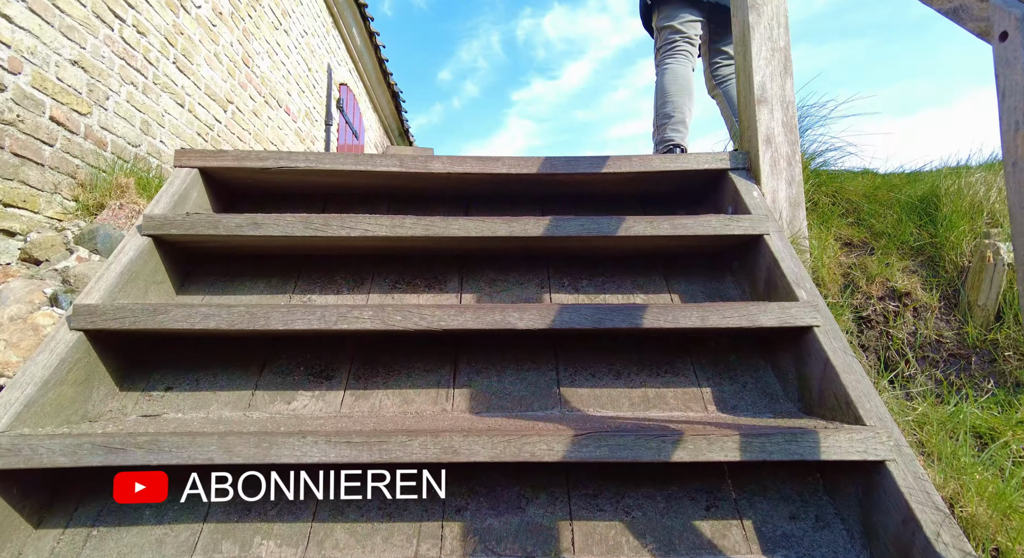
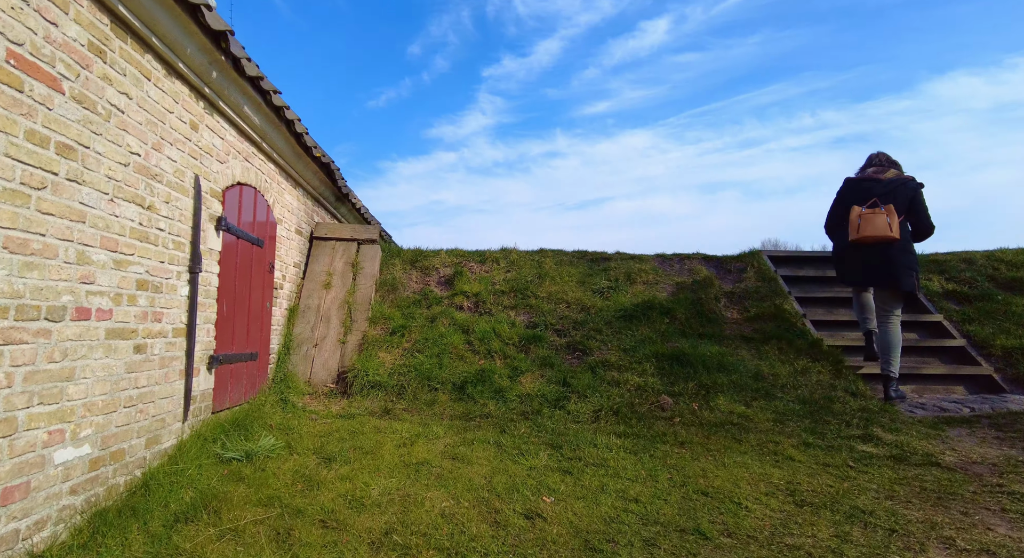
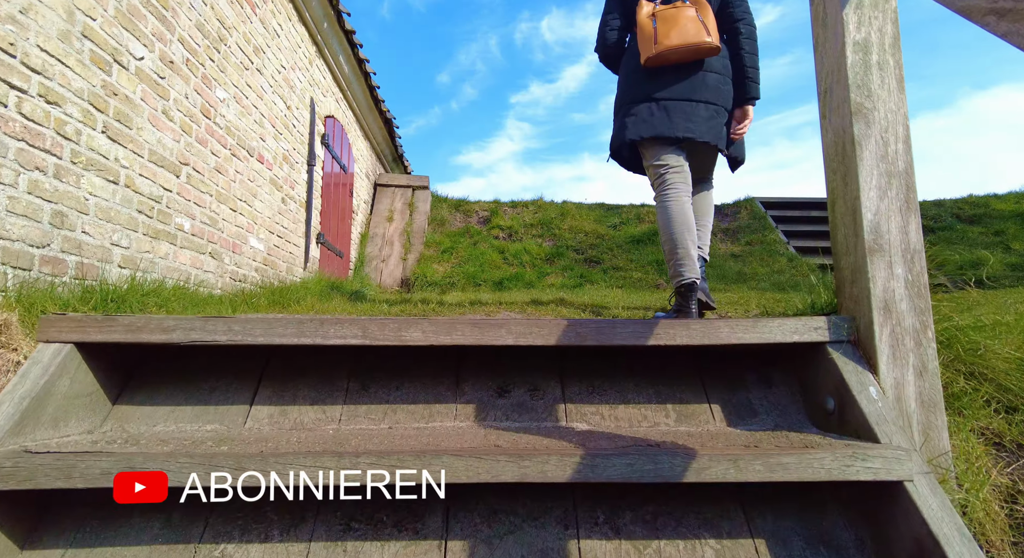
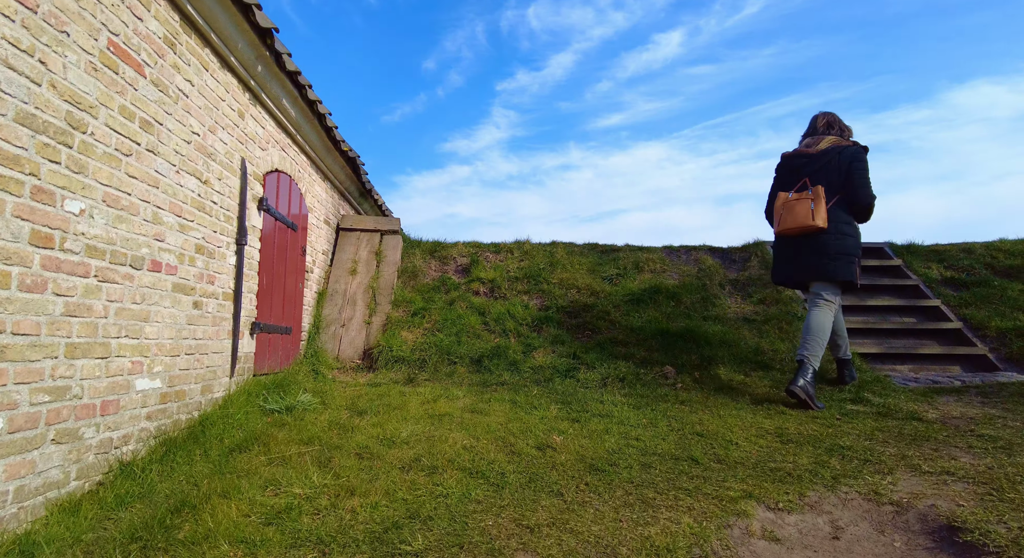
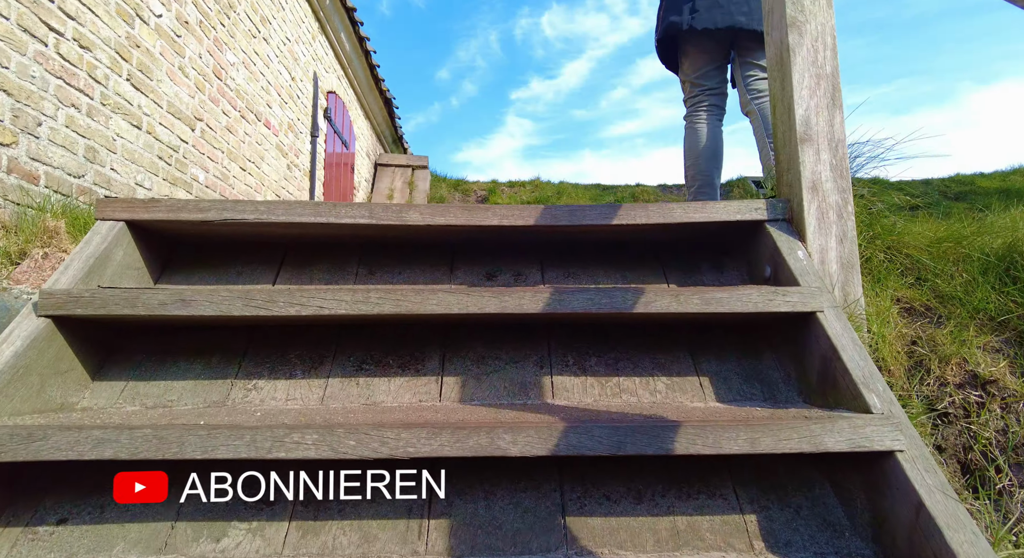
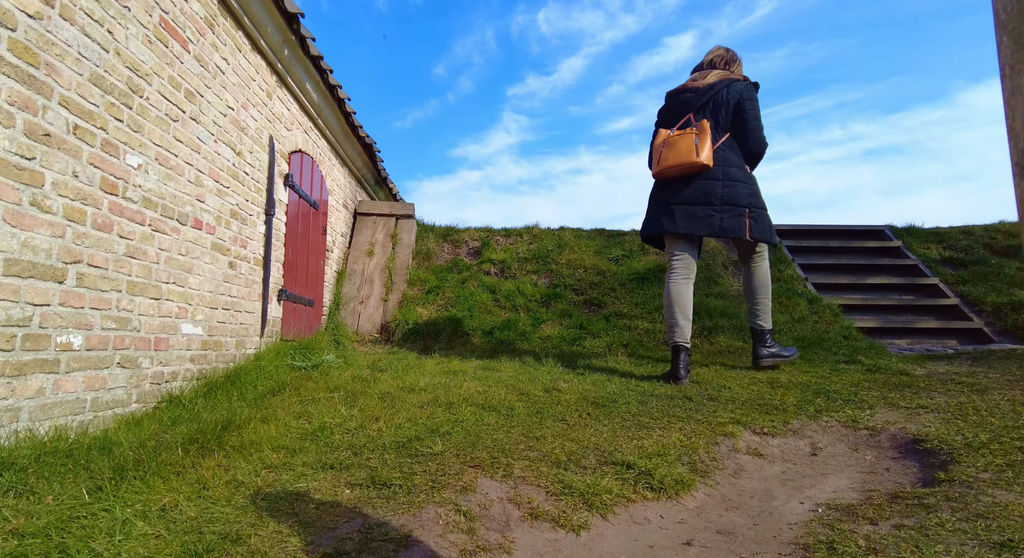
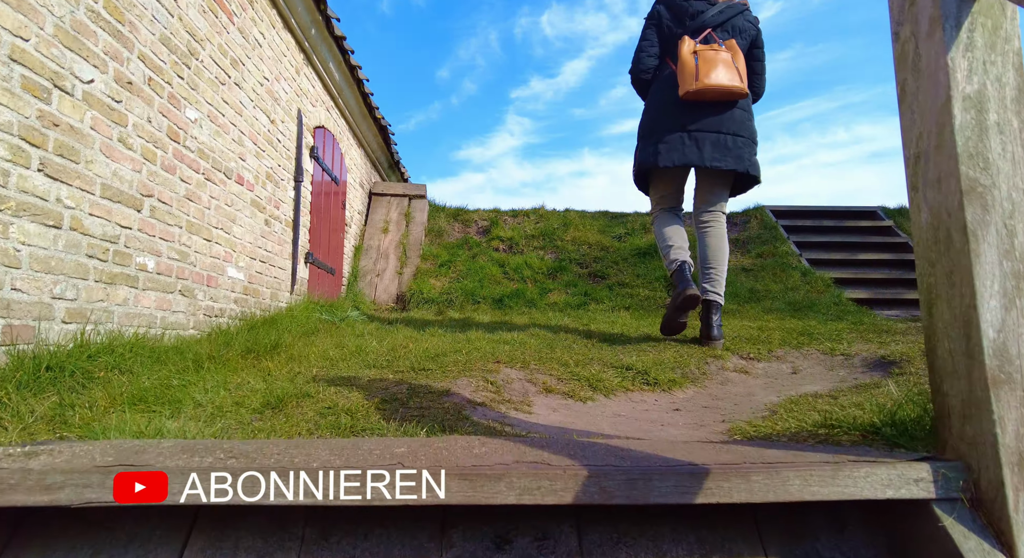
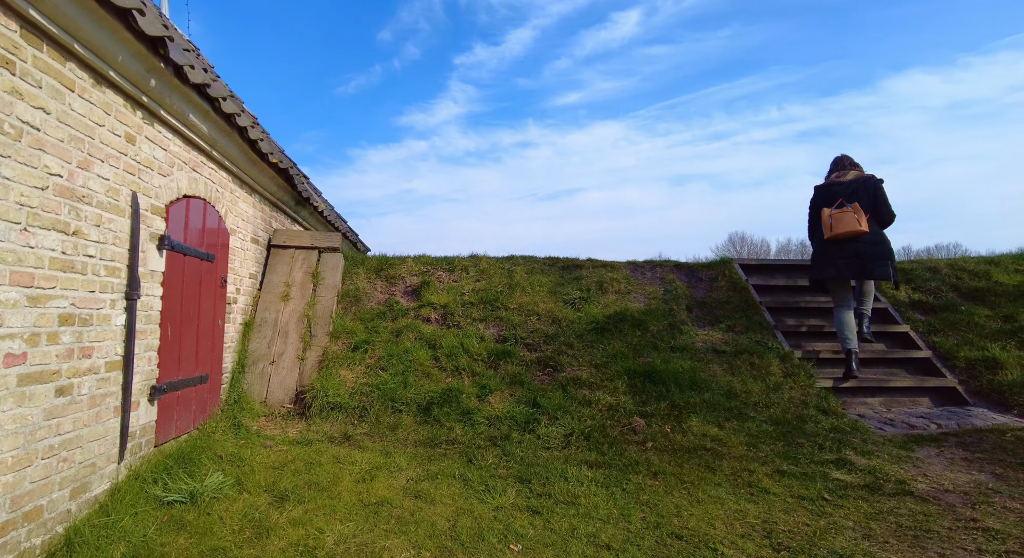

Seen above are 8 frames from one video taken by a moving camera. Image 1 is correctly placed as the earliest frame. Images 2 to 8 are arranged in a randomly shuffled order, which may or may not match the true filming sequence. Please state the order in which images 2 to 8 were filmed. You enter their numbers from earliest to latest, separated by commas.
5, 3, 7, 6, 4, 2, 8
